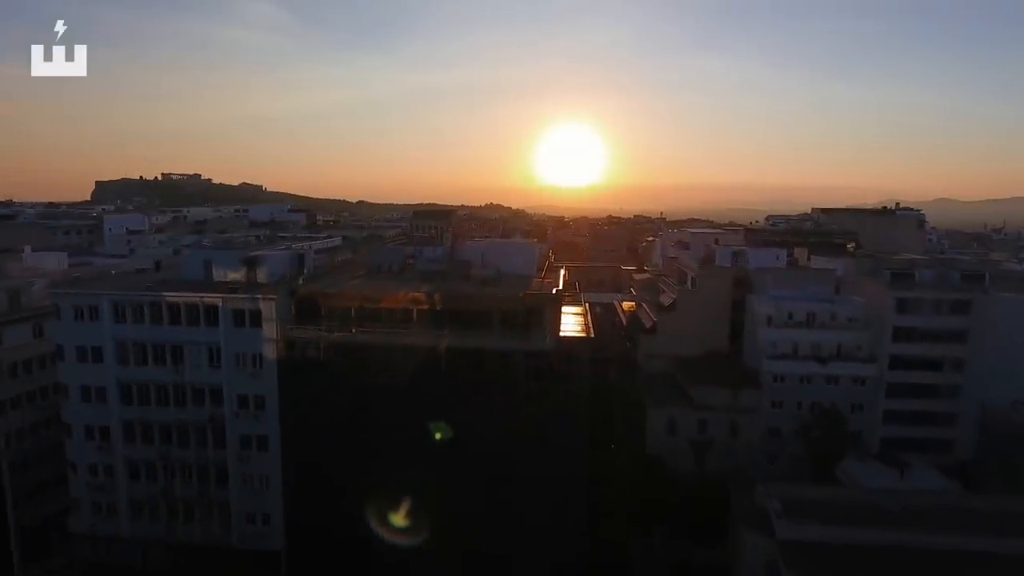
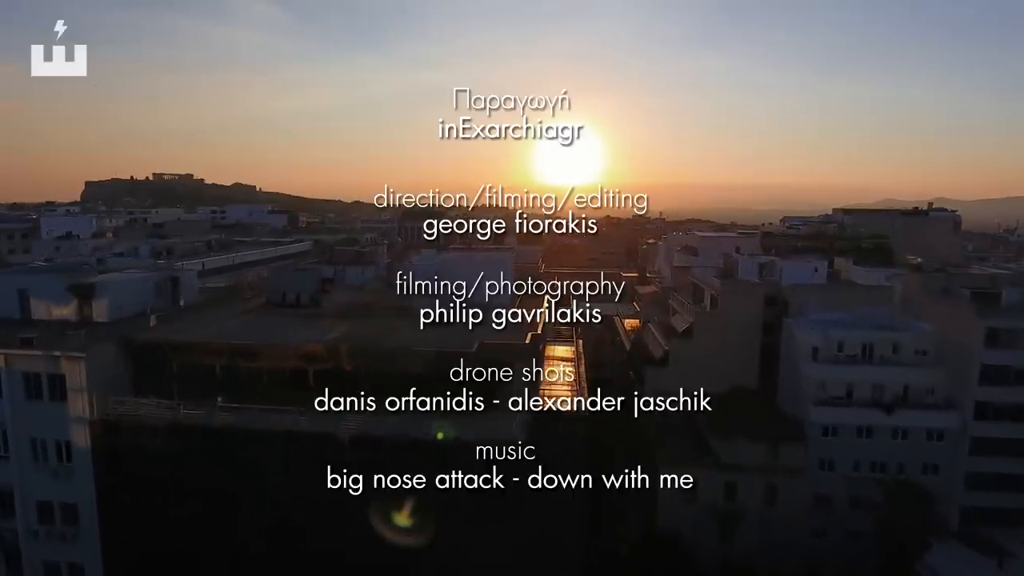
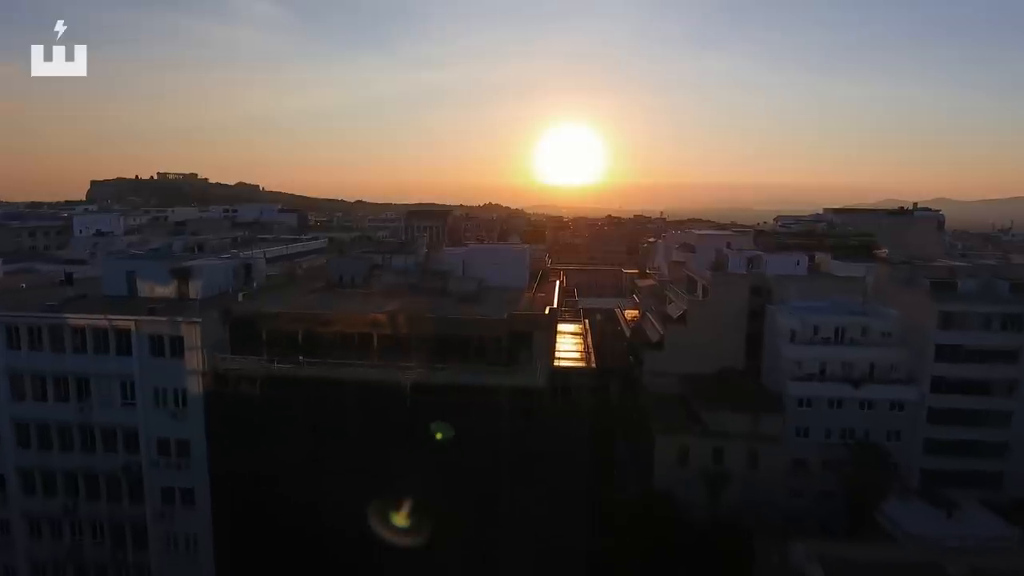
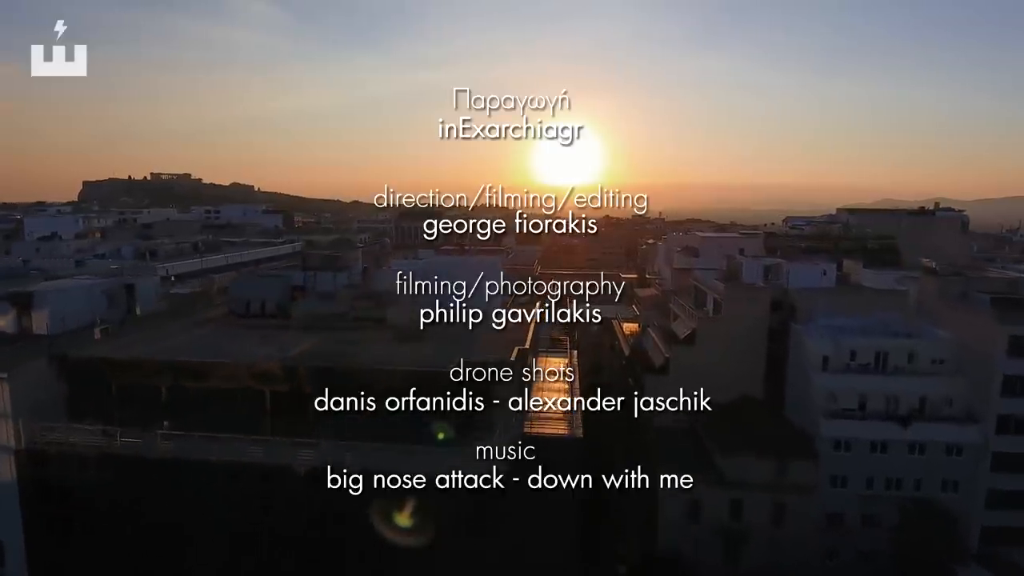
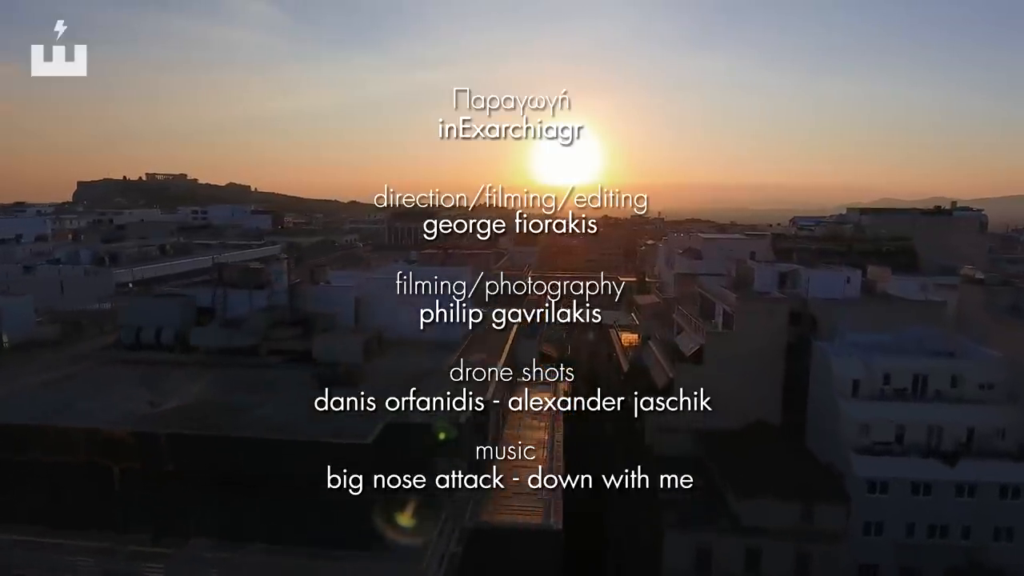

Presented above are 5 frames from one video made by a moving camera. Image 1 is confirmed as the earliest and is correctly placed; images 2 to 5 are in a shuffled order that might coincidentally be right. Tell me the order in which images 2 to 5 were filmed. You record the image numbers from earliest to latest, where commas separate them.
3, 2, 4, 5
